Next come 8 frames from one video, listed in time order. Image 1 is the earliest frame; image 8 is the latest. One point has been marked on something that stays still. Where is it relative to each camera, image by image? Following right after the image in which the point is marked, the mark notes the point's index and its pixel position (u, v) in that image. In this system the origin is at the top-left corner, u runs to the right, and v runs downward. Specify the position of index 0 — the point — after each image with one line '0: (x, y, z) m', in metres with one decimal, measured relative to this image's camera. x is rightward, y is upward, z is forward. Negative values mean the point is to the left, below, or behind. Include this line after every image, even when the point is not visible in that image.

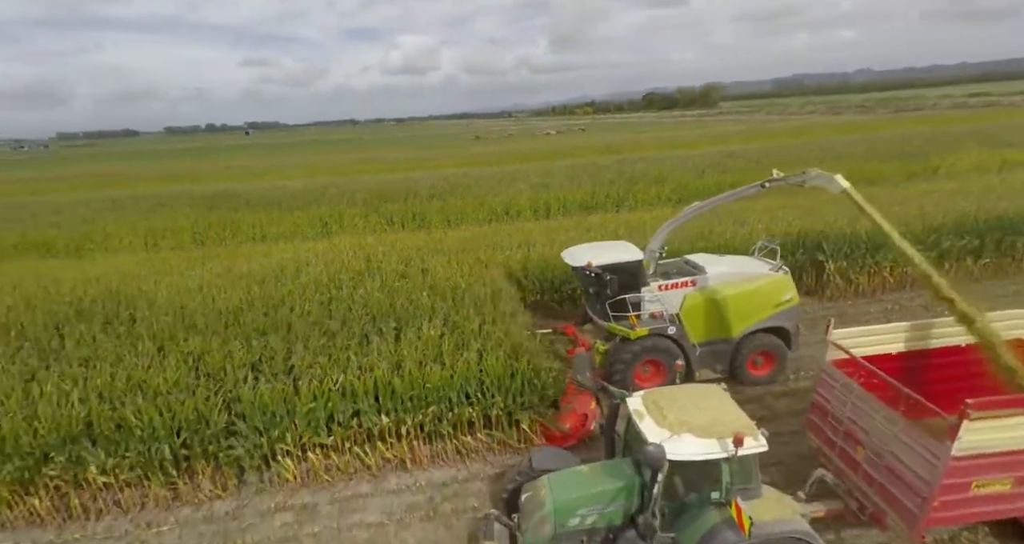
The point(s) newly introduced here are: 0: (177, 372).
0: (-4.2, -1.3, +5.6) m
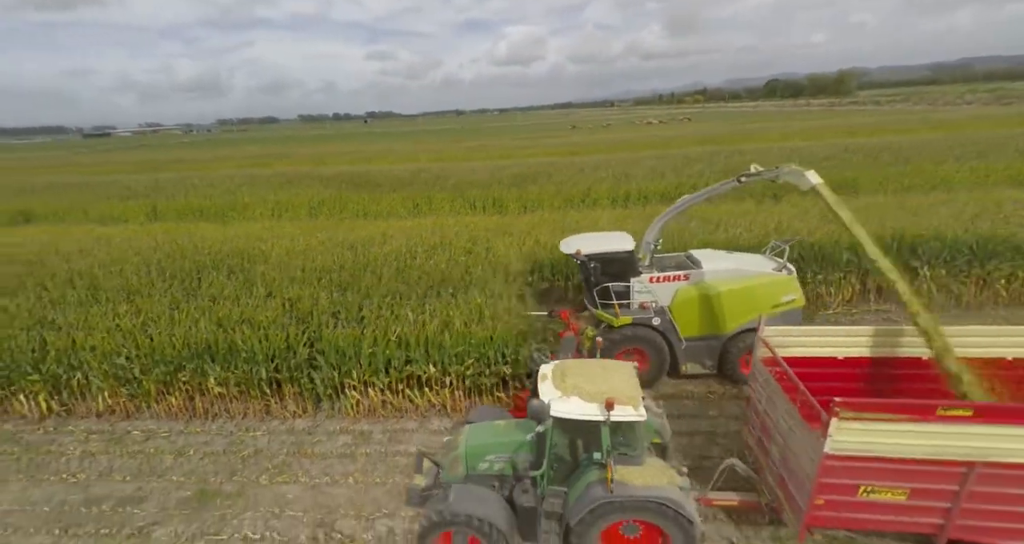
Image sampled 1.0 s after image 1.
0: (-3.6, -0.6, +6.8) m
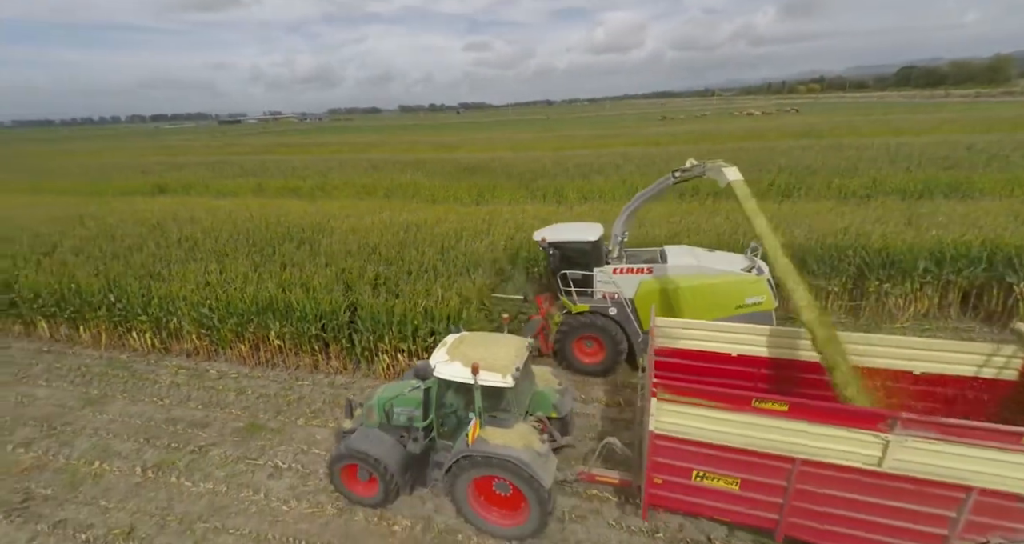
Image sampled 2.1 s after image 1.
0: (-3.2, -0.2, +7.6) m
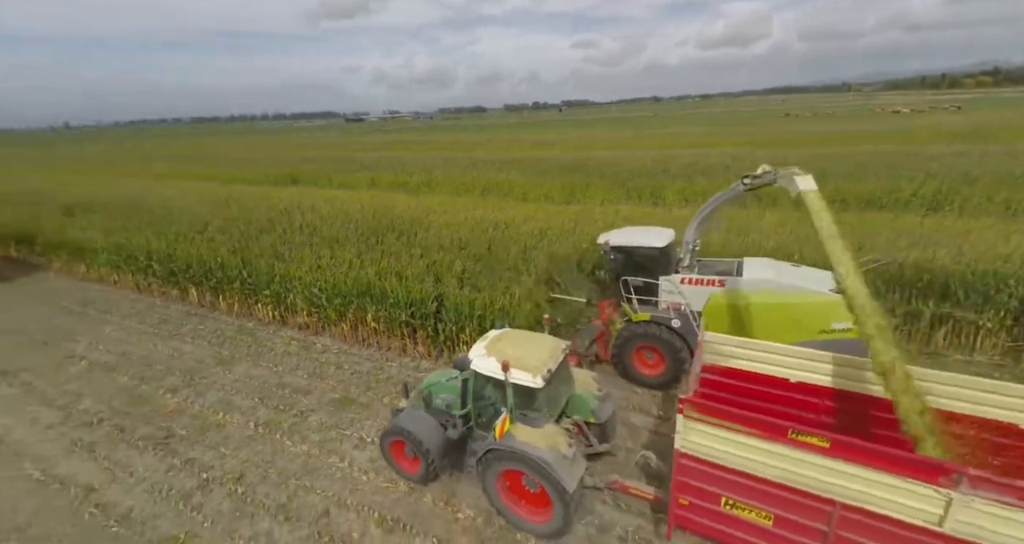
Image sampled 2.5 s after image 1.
0: (-1.7, 0.0, +8.1) m
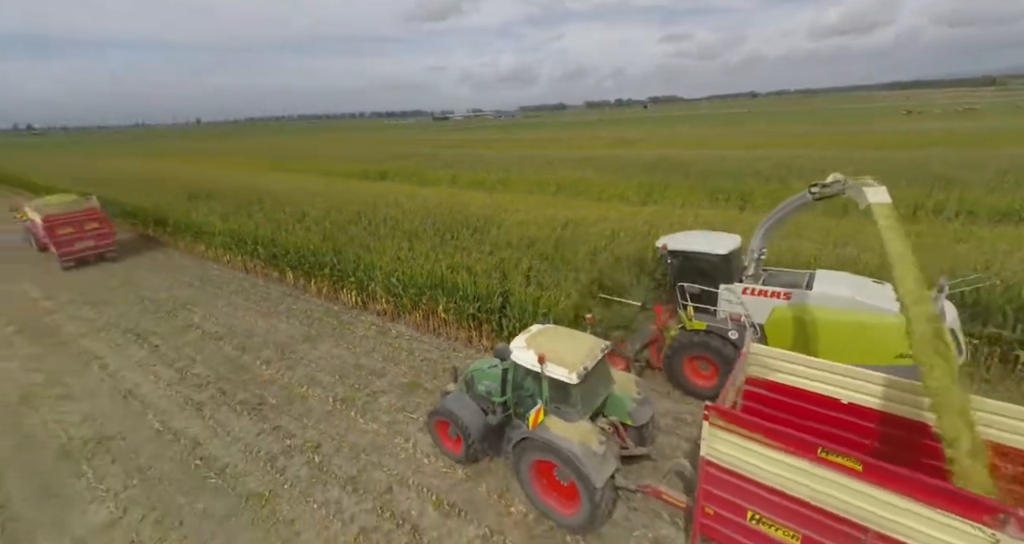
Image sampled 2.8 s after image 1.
0: (-0.4, +0.1, +8.3) m
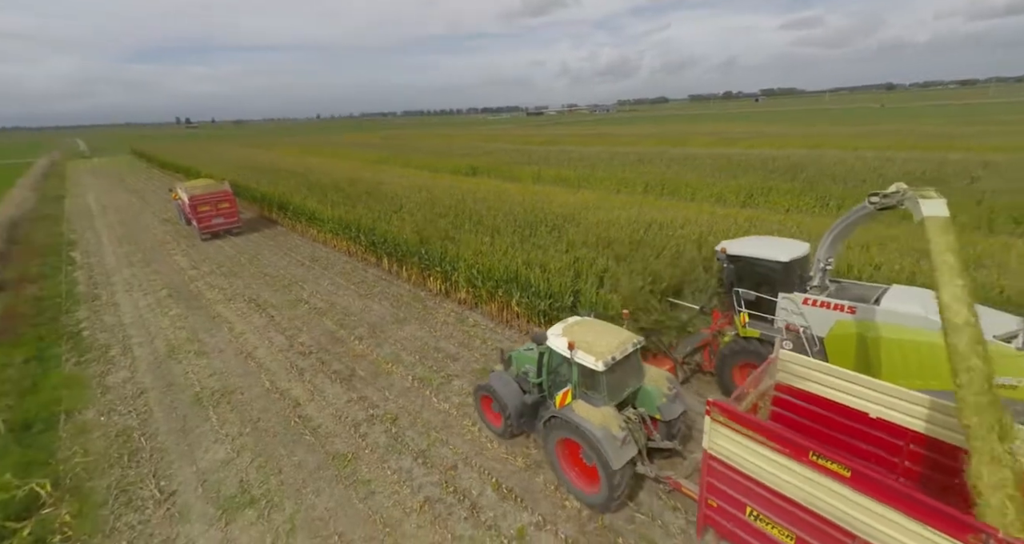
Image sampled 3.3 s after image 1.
0: (+1.0, +0.1, +8.4) m
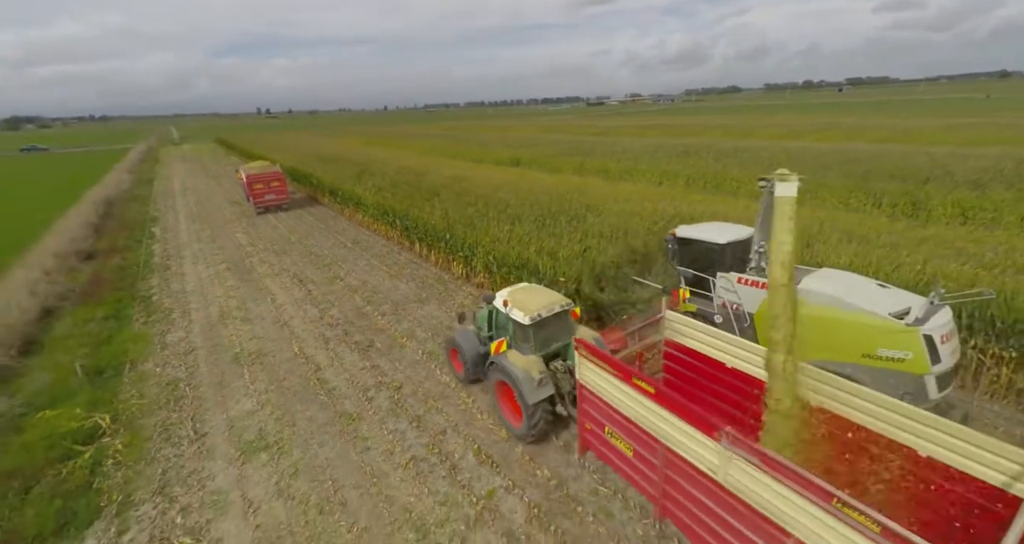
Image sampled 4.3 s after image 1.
0: (+1.3, +0.3, +8.6) m
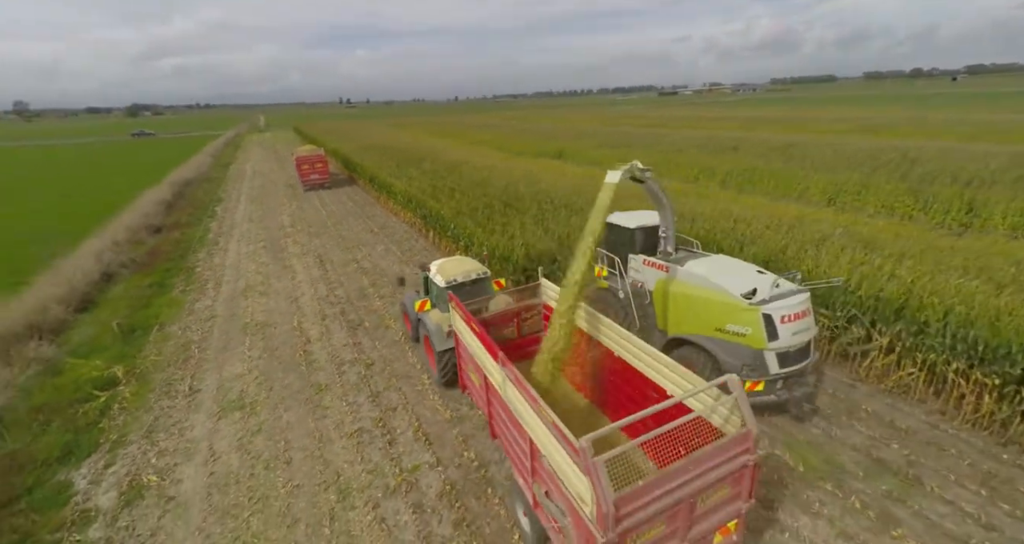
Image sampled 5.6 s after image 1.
0: (+1.0, +0.5, +8.6) m
